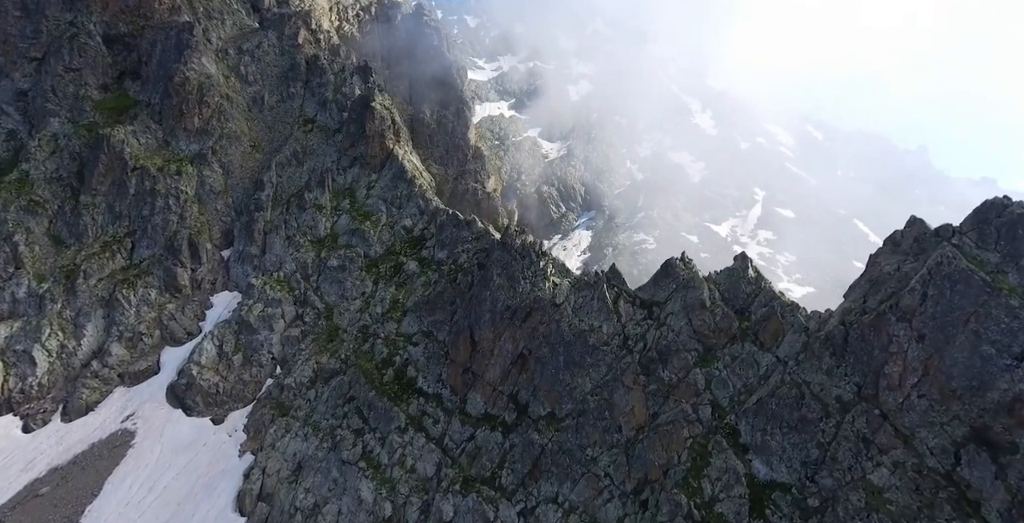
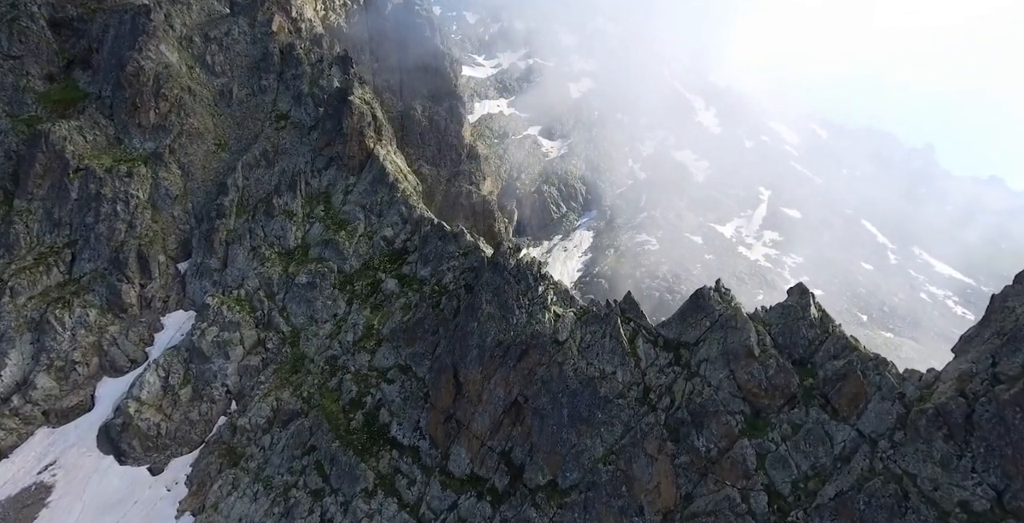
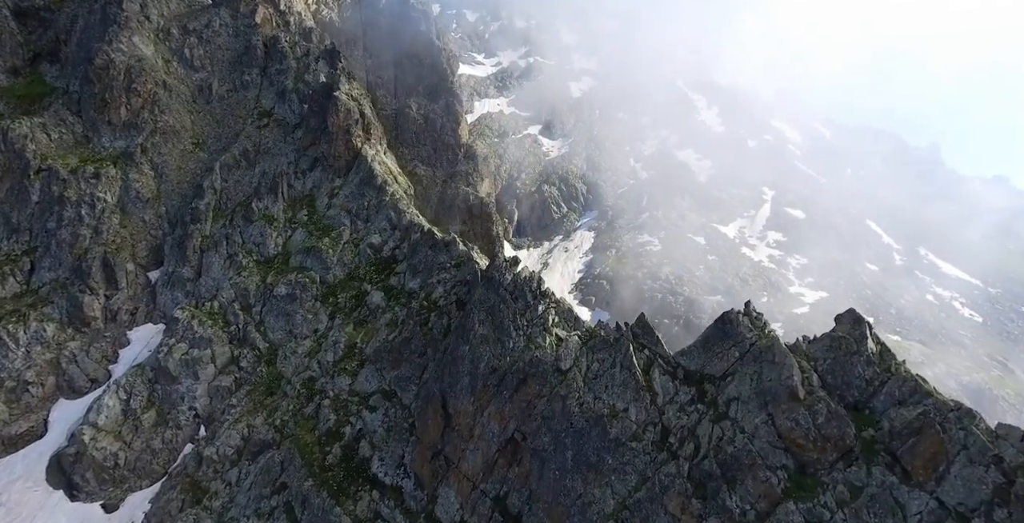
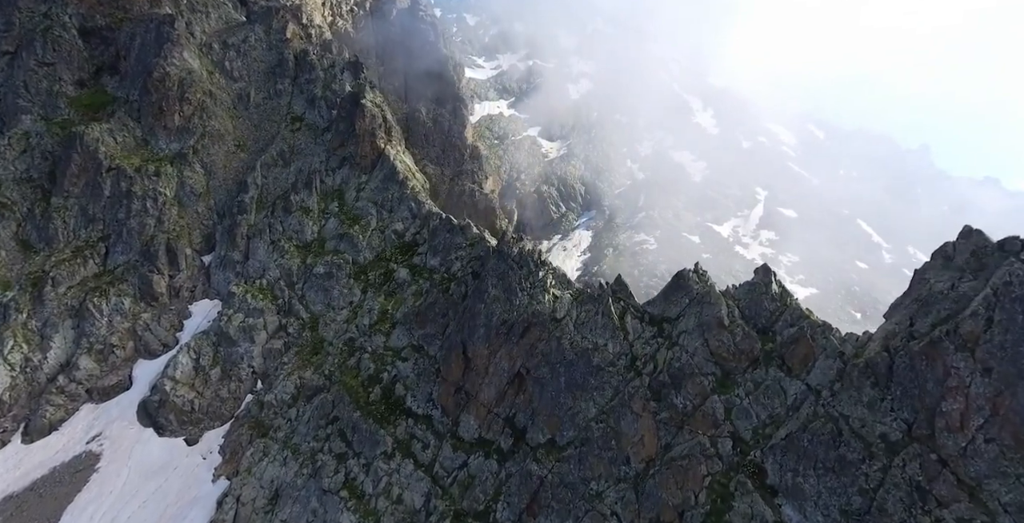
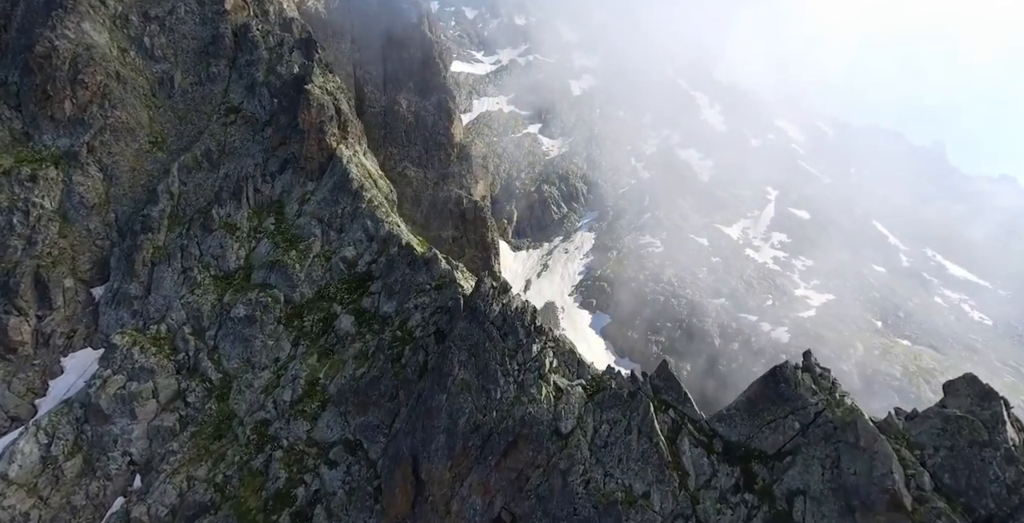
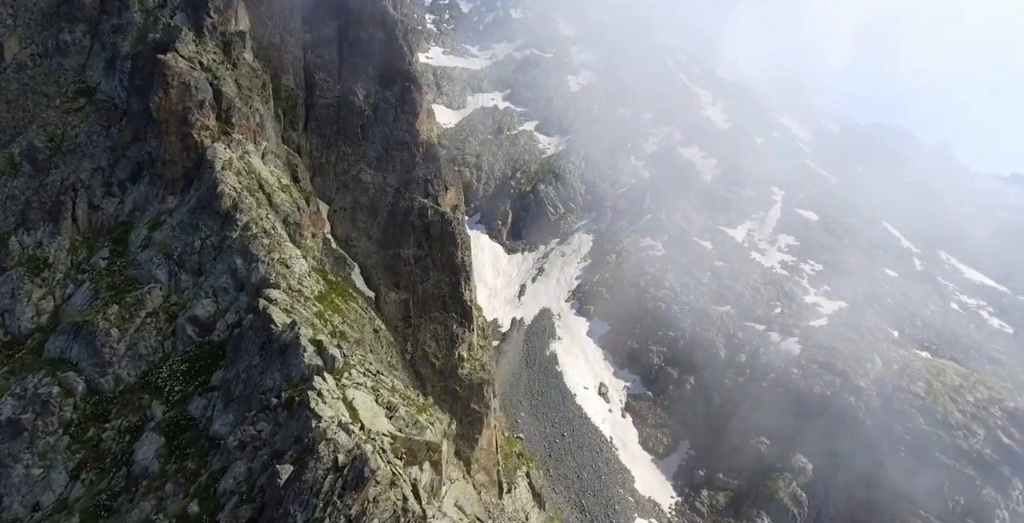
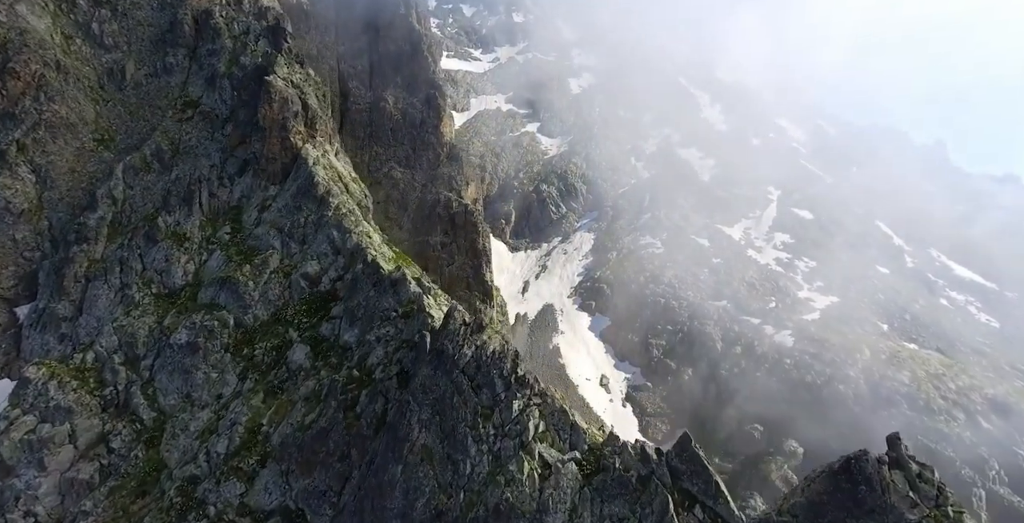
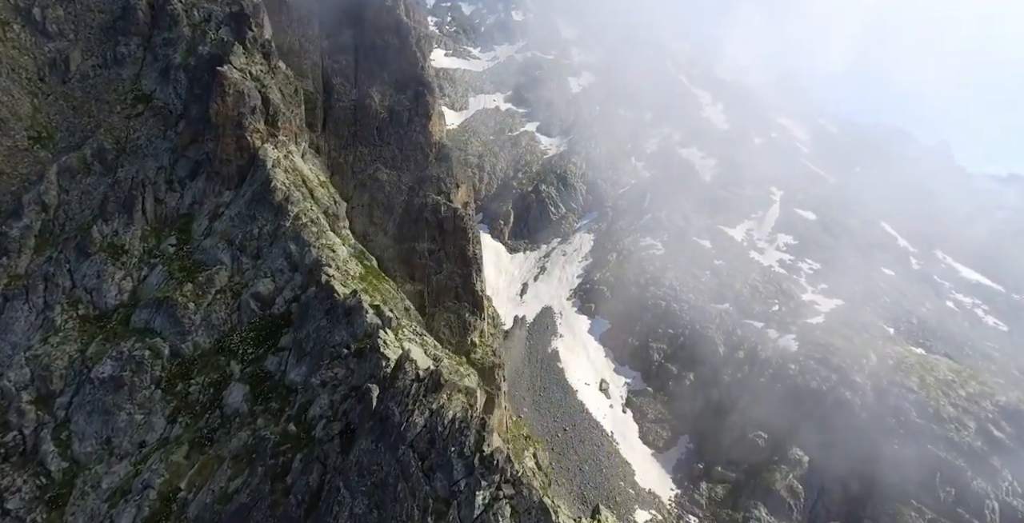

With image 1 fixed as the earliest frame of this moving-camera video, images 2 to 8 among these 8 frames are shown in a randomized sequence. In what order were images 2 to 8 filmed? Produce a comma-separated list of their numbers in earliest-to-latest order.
4, 2, 3, 5, 7, 8, 6
